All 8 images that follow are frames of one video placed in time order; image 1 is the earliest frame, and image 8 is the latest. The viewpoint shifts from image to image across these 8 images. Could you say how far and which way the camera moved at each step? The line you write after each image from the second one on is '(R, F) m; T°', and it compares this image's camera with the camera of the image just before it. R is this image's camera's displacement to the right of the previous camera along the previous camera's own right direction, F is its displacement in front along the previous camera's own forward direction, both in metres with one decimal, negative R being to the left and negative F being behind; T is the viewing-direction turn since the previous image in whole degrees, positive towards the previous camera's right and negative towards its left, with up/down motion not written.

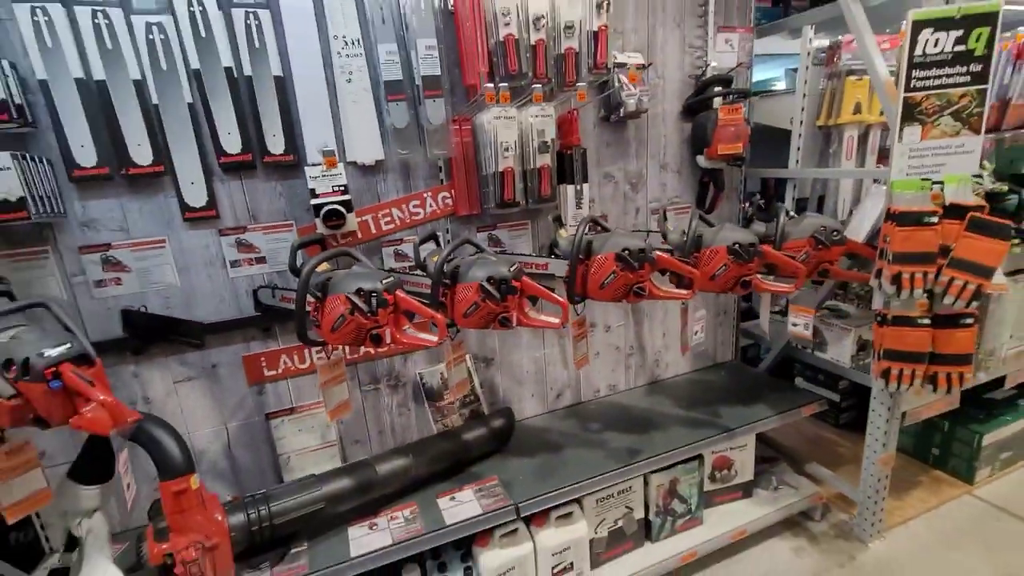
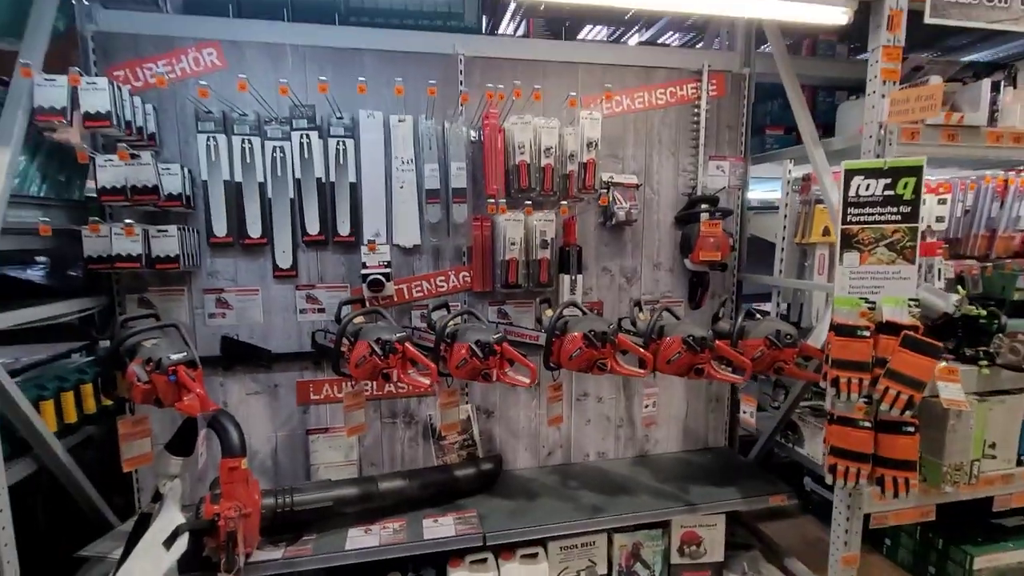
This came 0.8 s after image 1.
(+0.3, -0.4) m; -9°
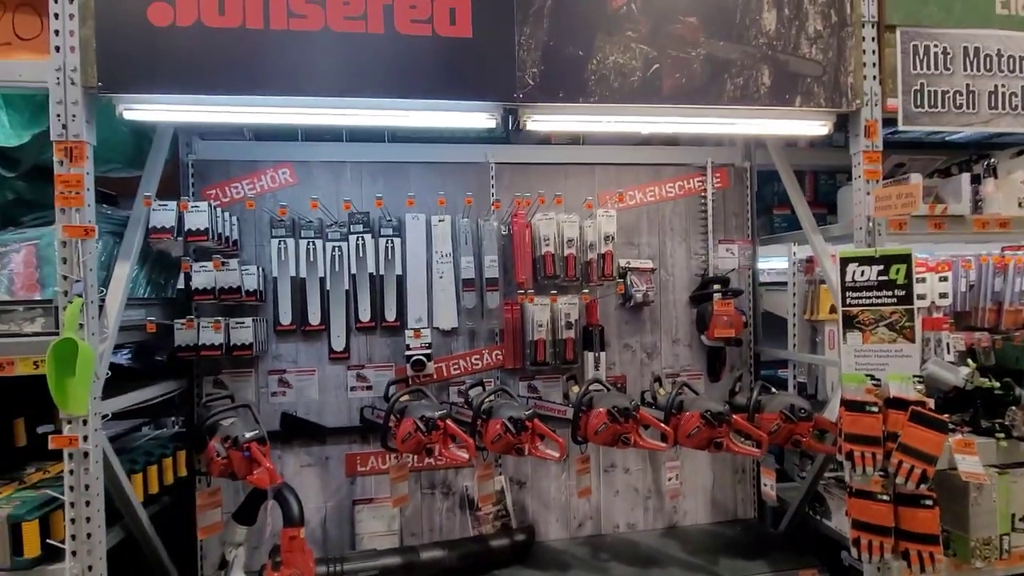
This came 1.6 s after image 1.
(0.0, -0.2) m; -3°
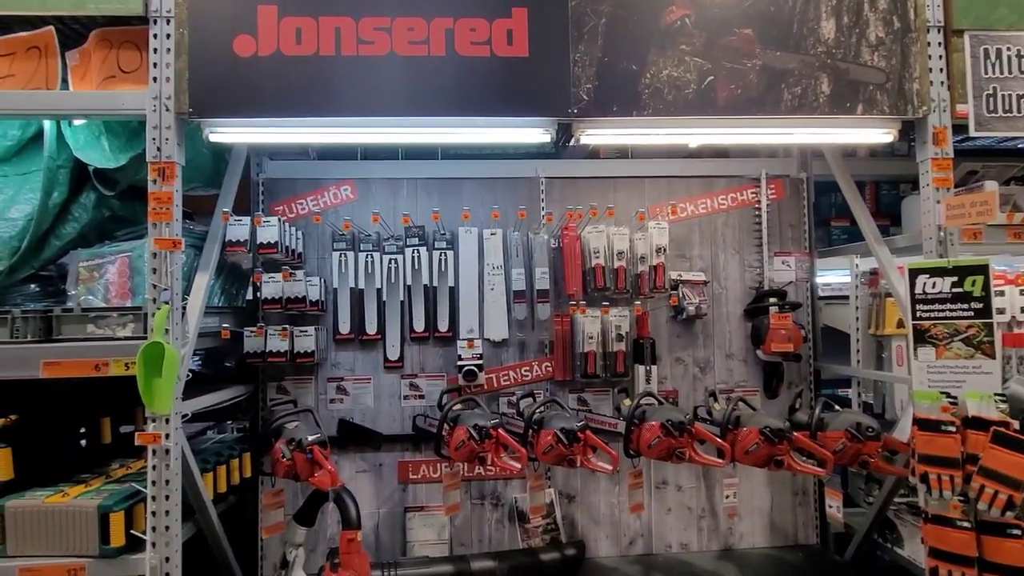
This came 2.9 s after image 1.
(0.0, 0.0) m; -5°
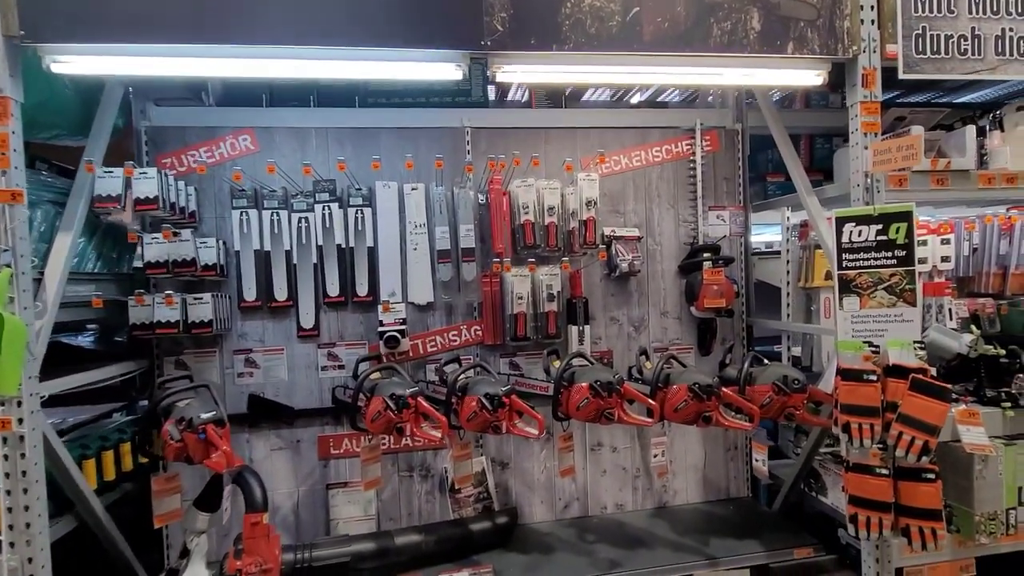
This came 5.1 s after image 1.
(+0.1, +0.1) m; +5°
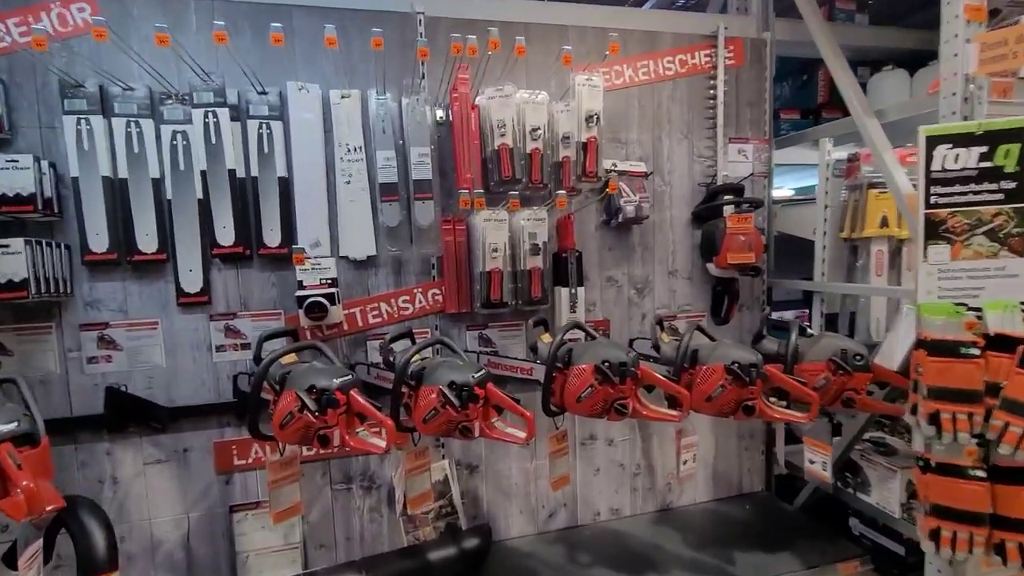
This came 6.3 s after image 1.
(-0.1, +0.5) m; +5°
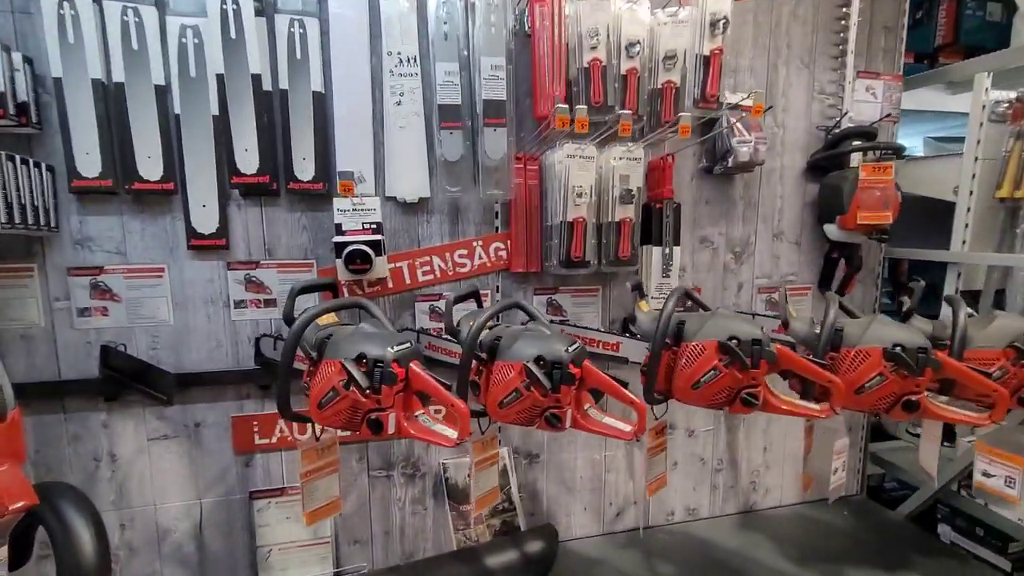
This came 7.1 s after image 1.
(-0.2, +0.3) m; -1°
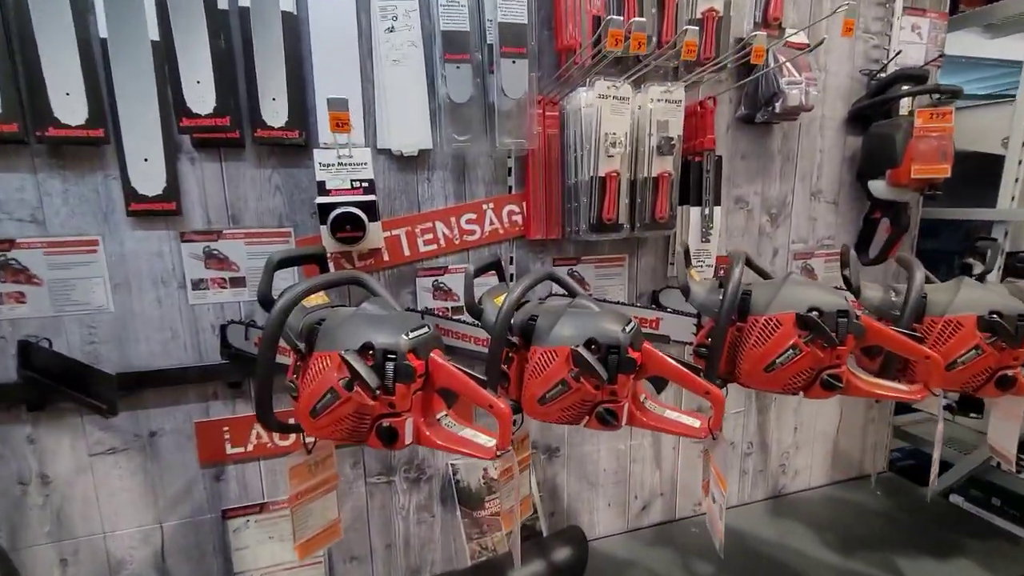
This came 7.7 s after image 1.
(-0.1, +0.2) m; +3°
